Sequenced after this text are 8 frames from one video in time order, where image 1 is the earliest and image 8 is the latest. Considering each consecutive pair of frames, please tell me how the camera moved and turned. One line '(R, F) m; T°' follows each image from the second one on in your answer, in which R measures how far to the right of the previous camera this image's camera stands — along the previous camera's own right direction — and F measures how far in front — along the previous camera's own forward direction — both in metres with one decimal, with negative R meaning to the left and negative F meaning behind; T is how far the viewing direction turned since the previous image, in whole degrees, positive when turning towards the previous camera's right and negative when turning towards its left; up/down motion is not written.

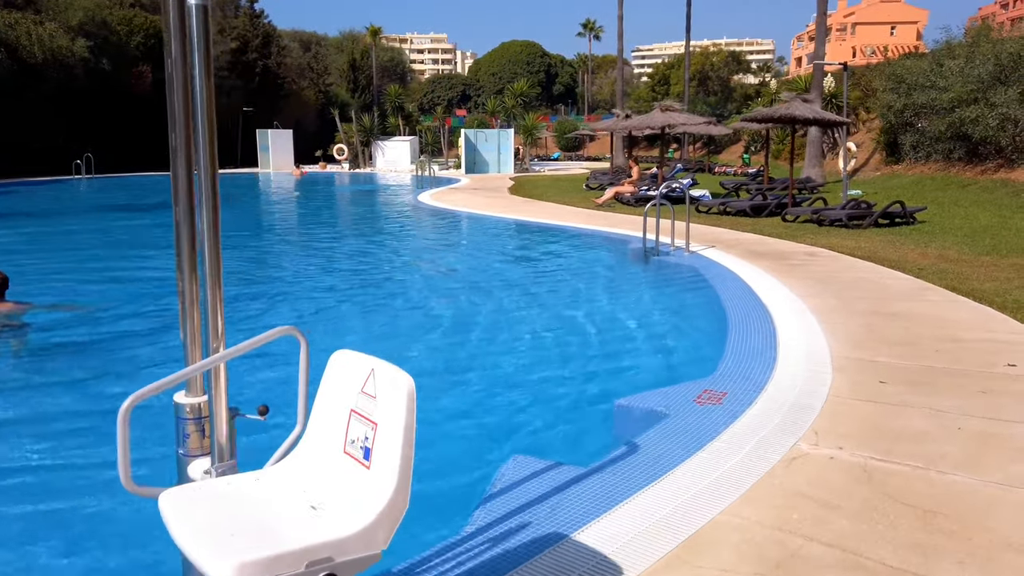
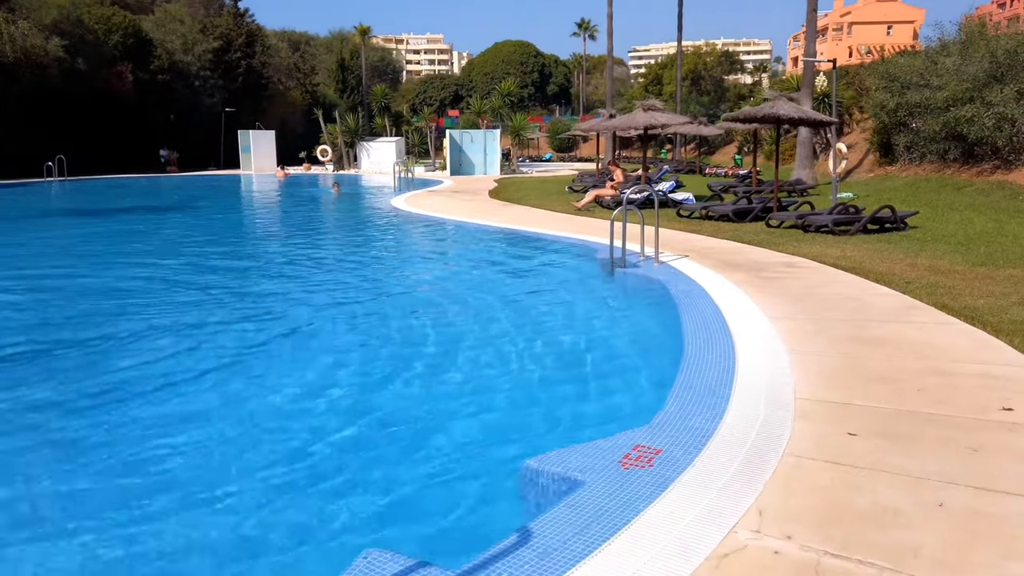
(+0.6, +0.8) m; 0°
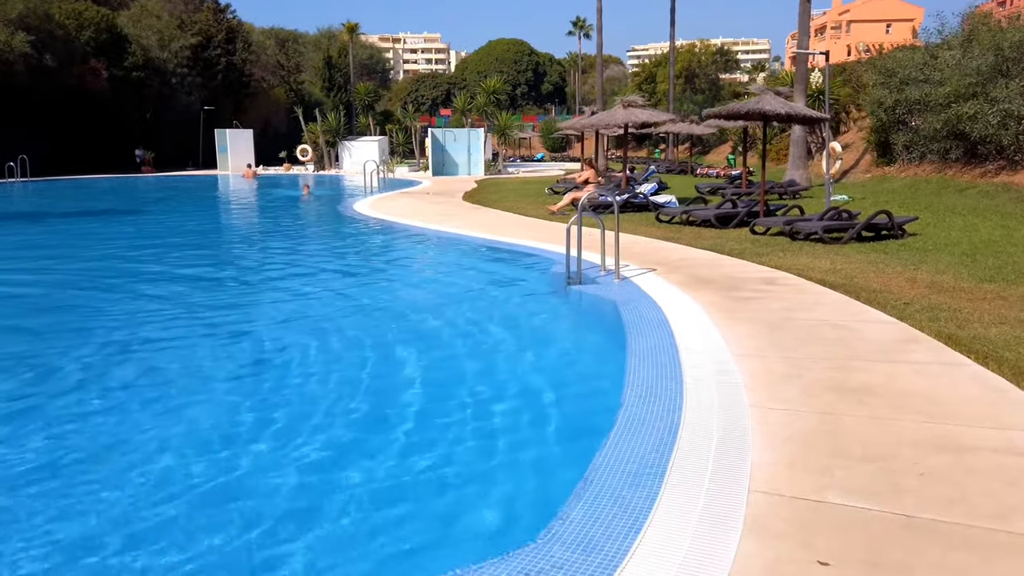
(+0.7, +1.3) m; 0°
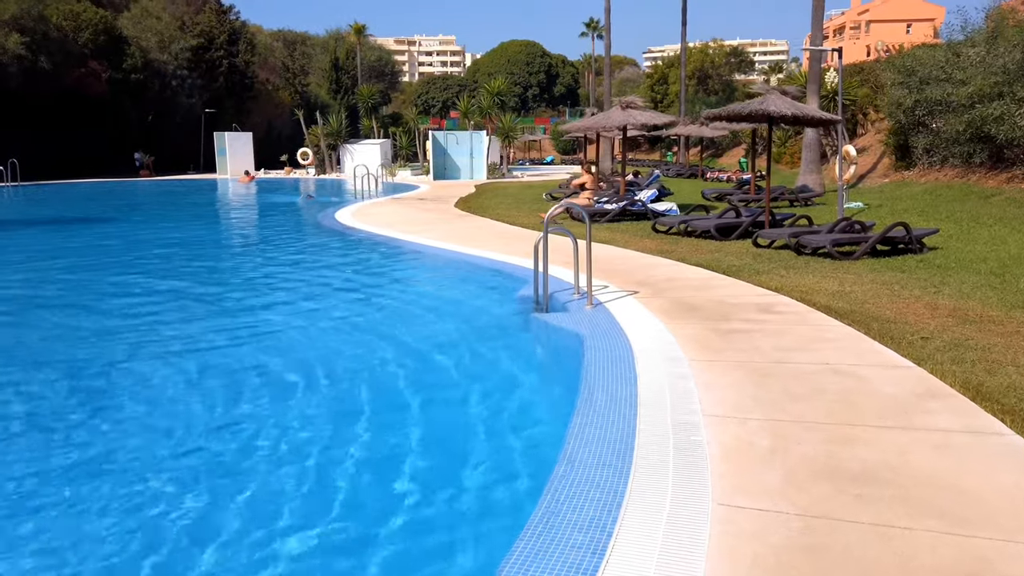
(+0.6, +1.1) m; -1°
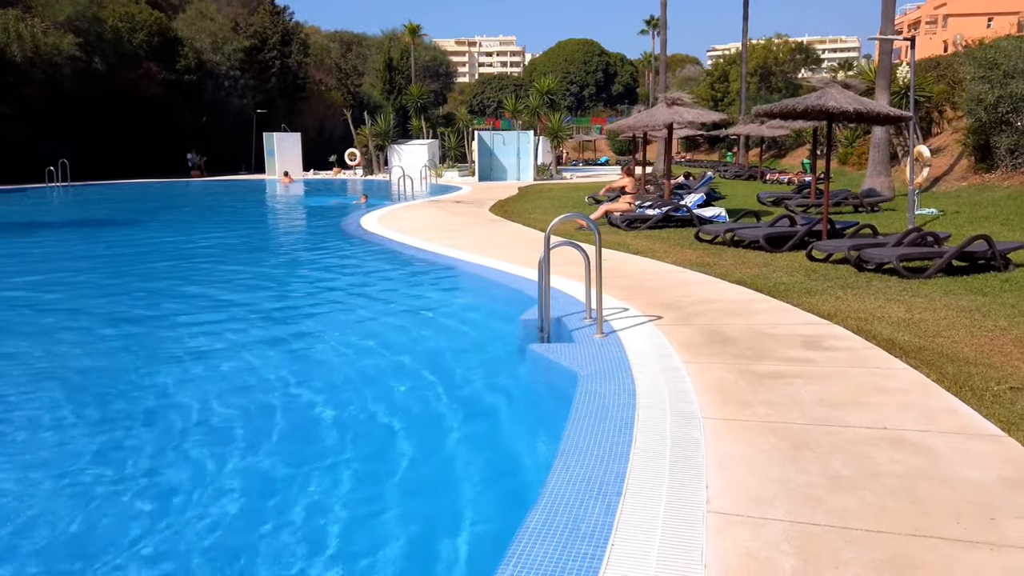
(+0.5, +1.1) m; -4°
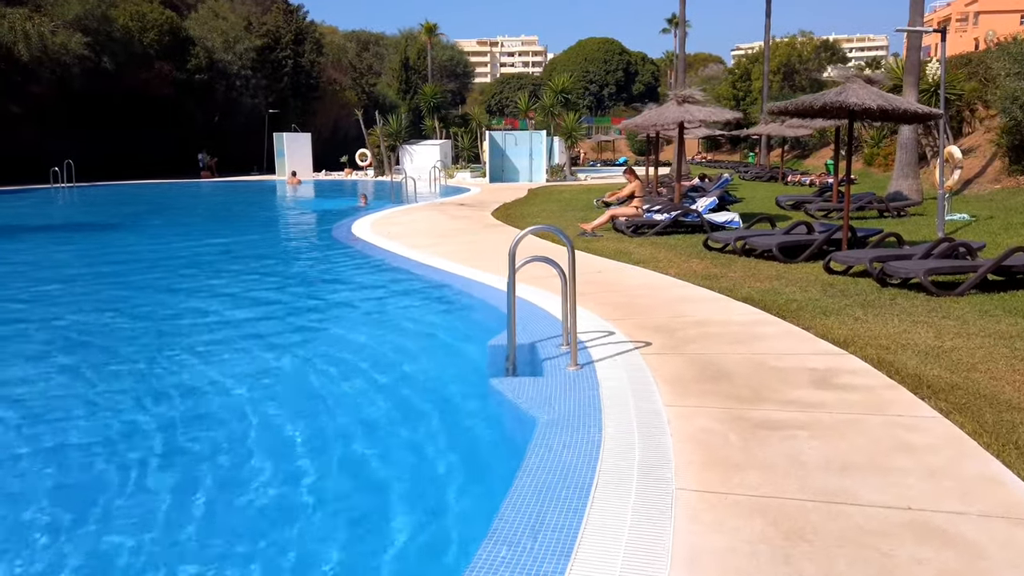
(+0.4, +0.9) m; -2°
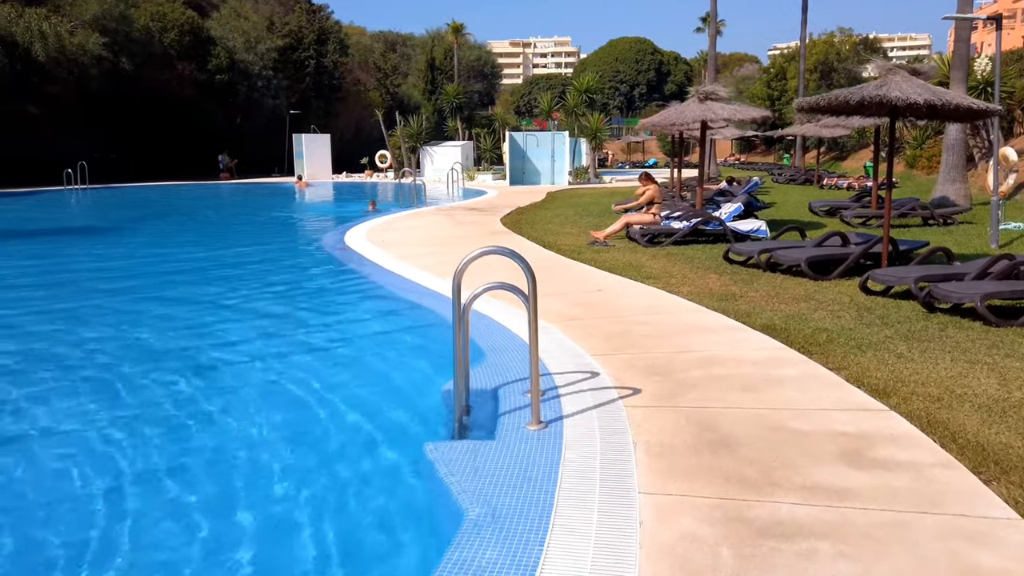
(+0.5, +1.1) m; -2°
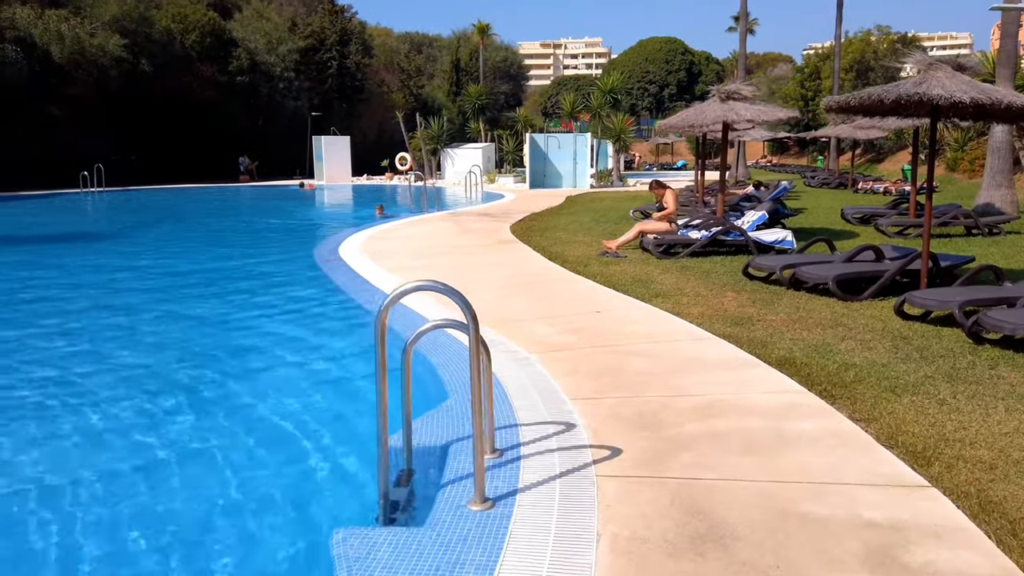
(+0.4, +0.9) m; -2°
